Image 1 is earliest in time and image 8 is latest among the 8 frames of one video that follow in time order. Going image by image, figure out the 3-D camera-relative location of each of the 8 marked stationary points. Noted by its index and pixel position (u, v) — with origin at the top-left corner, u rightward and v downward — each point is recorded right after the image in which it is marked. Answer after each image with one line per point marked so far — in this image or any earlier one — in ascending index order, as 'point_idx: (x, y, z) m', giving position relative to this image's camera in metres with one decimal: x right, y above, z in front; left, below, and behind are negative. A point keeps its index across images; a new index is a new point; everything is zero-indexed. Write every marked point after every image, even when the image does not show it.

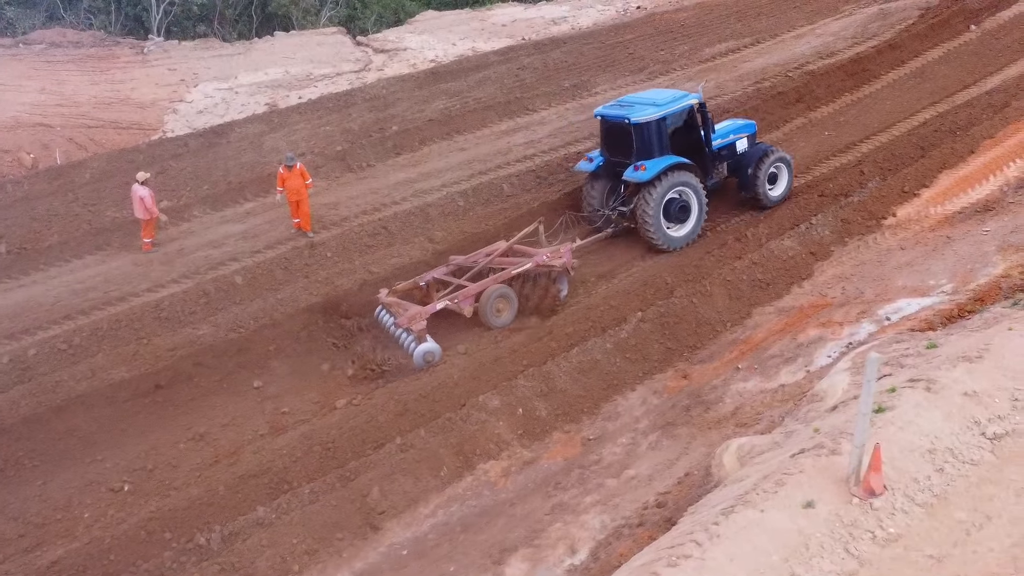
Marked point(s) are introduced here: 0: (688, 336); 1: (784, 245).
0: (+1.1, -0.3, +8.1) m
1: (+1.8, +0.3, +9.1) m
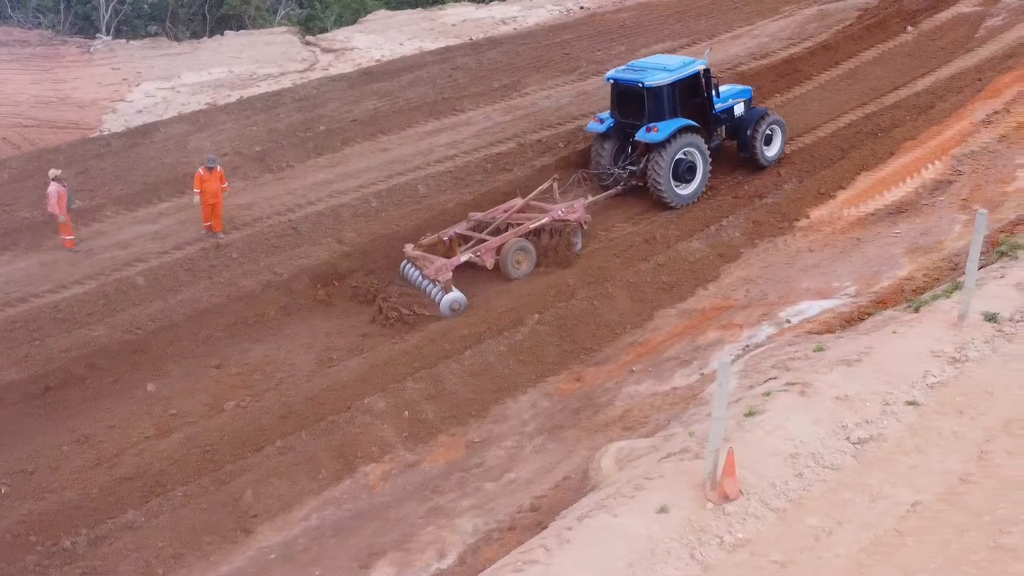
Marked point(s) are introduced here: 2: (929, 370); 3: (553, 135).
0: (+0.4, -0.3, +8.1) m
1: (+1.2, +0.3, +9.0) m
2: (+2.1, -0.4, +6.6) m
3: (+0.3, +1.2, +10.9) m
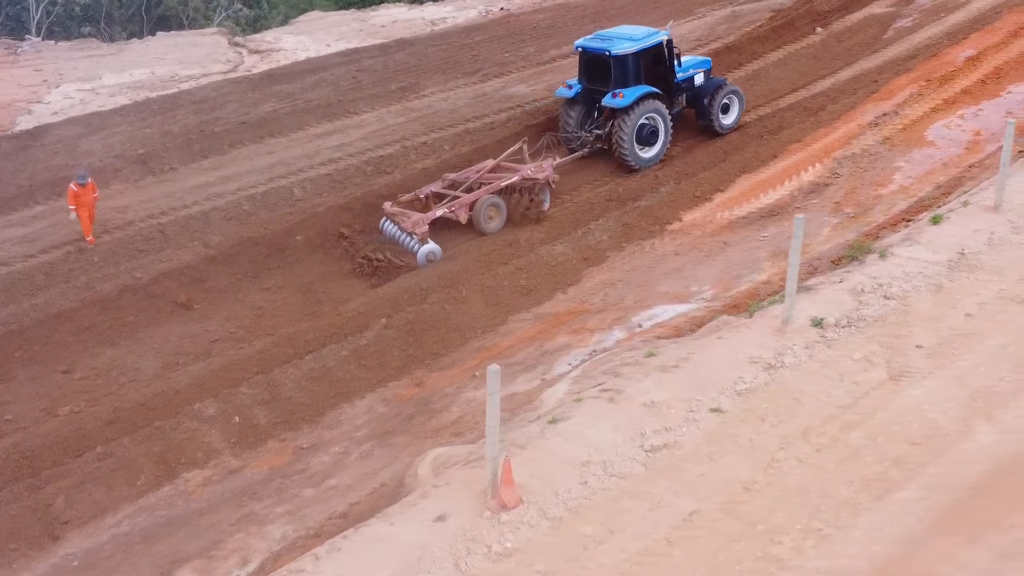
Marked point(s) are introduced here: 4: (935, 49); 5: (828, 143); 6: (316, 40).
0: (-0.5, -0.3, +8.1) m
1: (+0.3, +0.2, +9.0) m
2: (+1.1, -0.4, +6.5) m
3: (-0.6, +1.2, +10.9) m
4: (+3.8, +2.2, +12.1) m
5: (+2.5, +1.1, +10.4) m
6: (-2.4, +3.1, +16.6) m
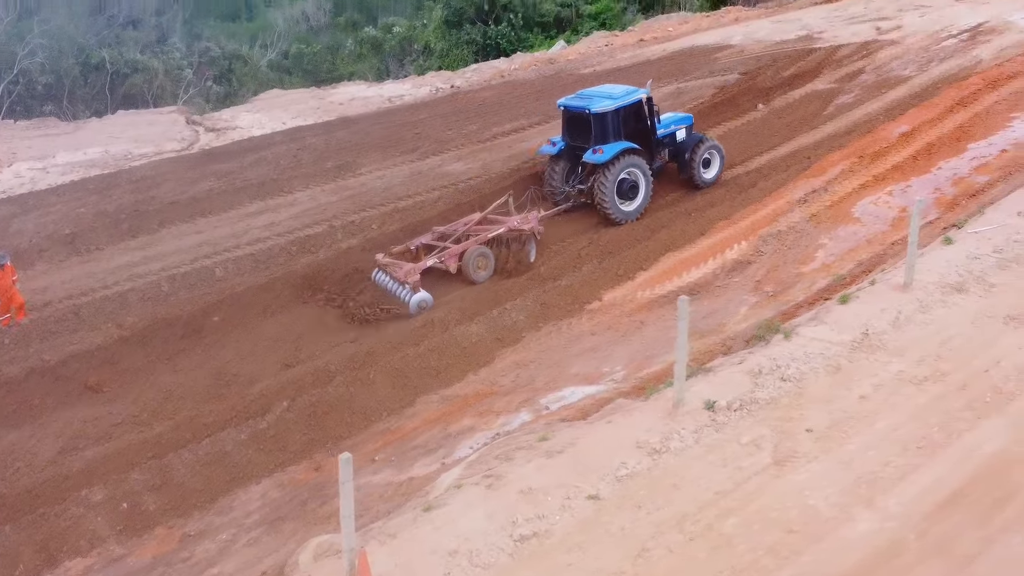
0: (-1.1, -0.8, +8.0) m
1: (-0.3, -0.3, +8.9) m
2: (+0.5, -0.8, +6.4) m
3: (-1.2, +0.6, +10.9) m
4: (+3.3, +1.5, +12.1) m
5: (+1.9, +0.5, +10.3) m
6: (-3.0, +2.1, +16.7) m
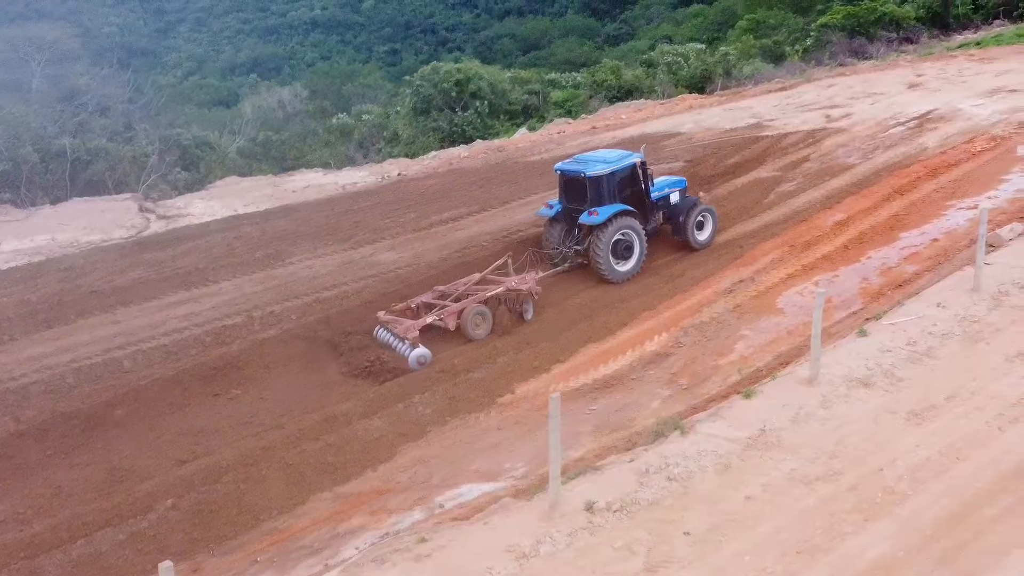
0: (-1.7, -1.4, +7.7) m
1: (-0.9, -0.9, +8.7) m
2: (-0.1, -1.3, +6.1) m
3: (-1.8, -0.2, +10.7) m
4: (+2.7, +0.7, +11.9) m
5: (+1.3, -0.2, +10.1) m
6: (-3.6, +1.0, +16.6) m
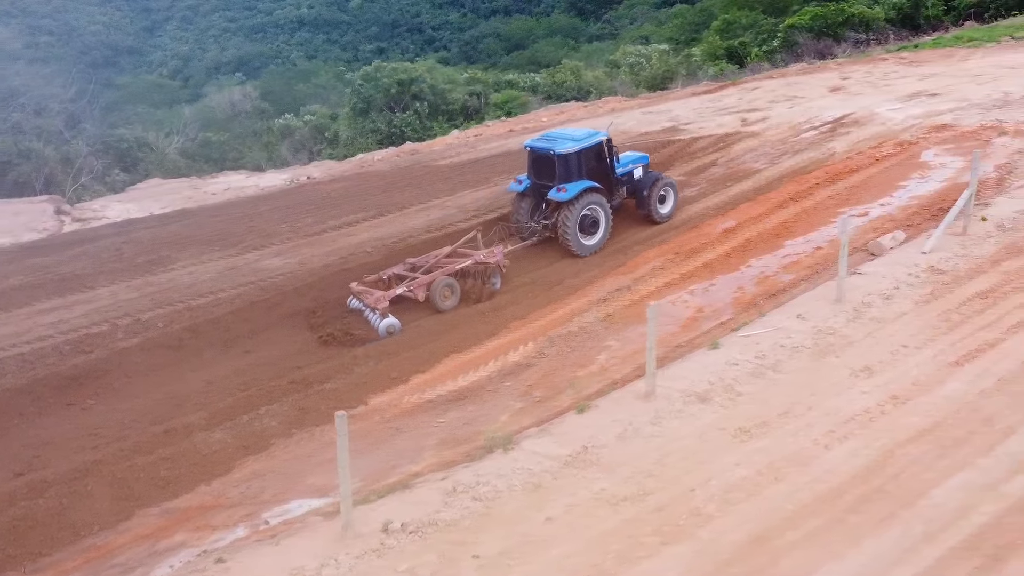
0: (-2.7, -1.4, +7.5) m
1: (-1.9, -1.0, +8.4) m
2: (-1.1, -1.3, +5.9) m
3: (-2.8, -0.2, +10.5) m
4: (+1.7, +0.6, +11.7) m
5: (+0.3, -0.2, +9.9) m
6: (-4.6, +1.0, +16.4) m
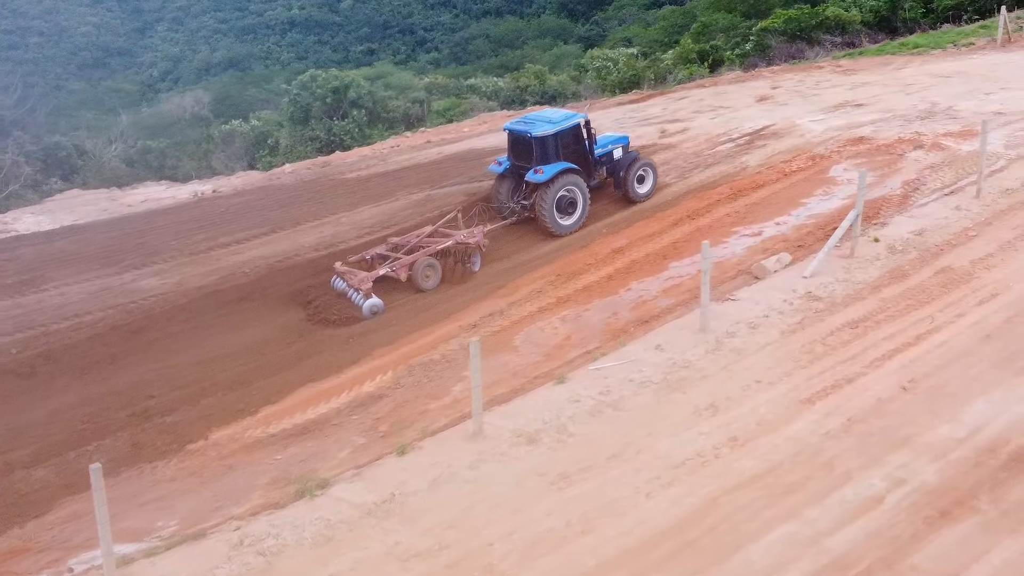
0: (-3.7, -1.6, +7.1) m
1: (-2.9, -1.1, +8.0) m
2: (-2.1, -1.5, +5.5) m
3: (-3.7, -0.4, +10.0) m
4: (+0.7, +0.4, +11.3) m
5: (-0.7, -0.4, +9.5) m
6: (-5.5, +0.8, +15.9) m
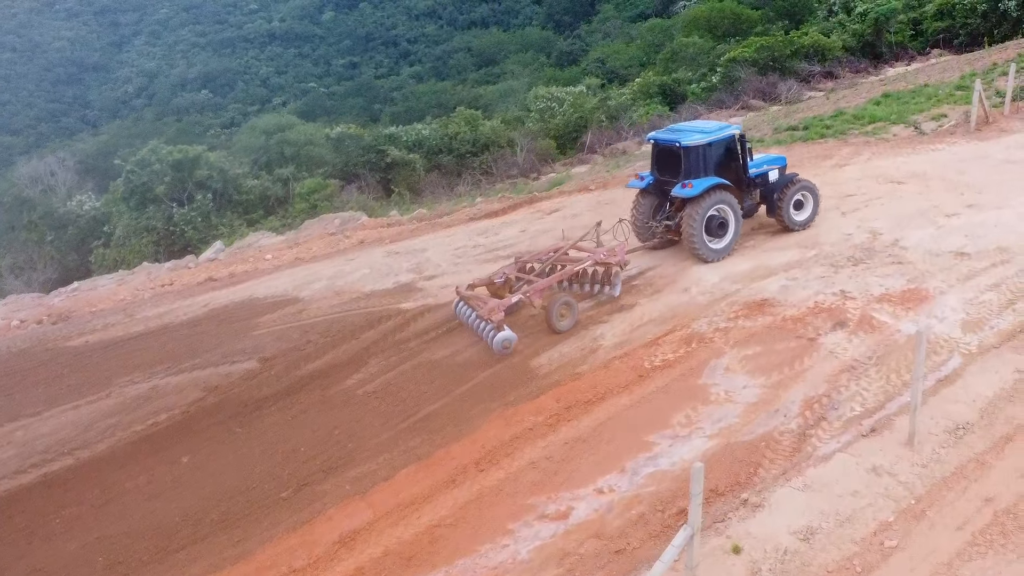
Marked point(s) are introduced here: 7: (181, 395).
0: (-5.4, -3.3, +3.3) m
1: (-4.6, -2.8, +4.2) m
2: (-3.8, -3.2, +1.7) m
3: (-5.4, -2.0, +6.3) m
4: (-1.0, -1.2, +7.4) m
5: (-2.4, -2.0, +5.7) m
6: (-7.2, -0.8, +12.2) m
7: (-2.3, -0.7, +9.0) m
